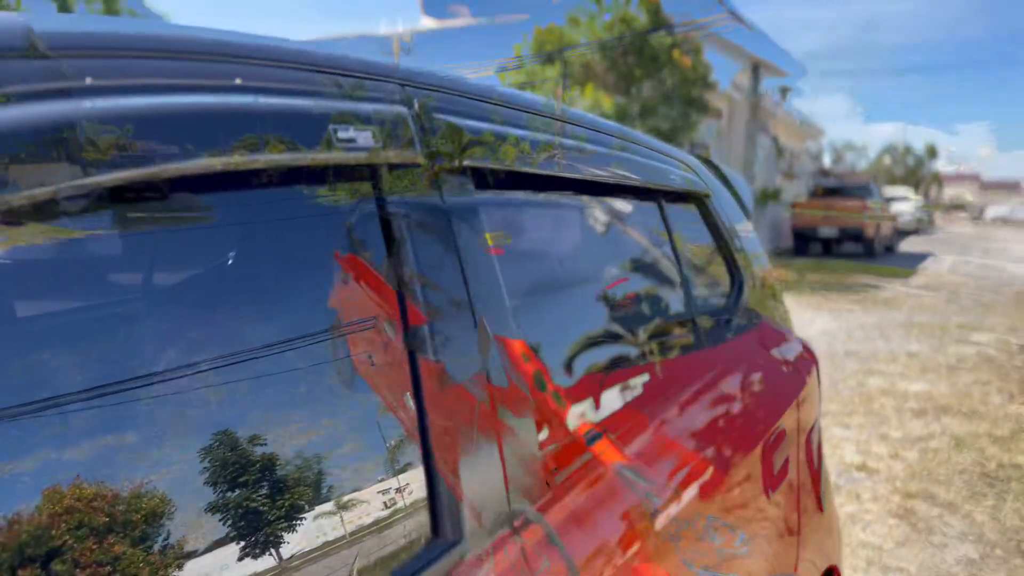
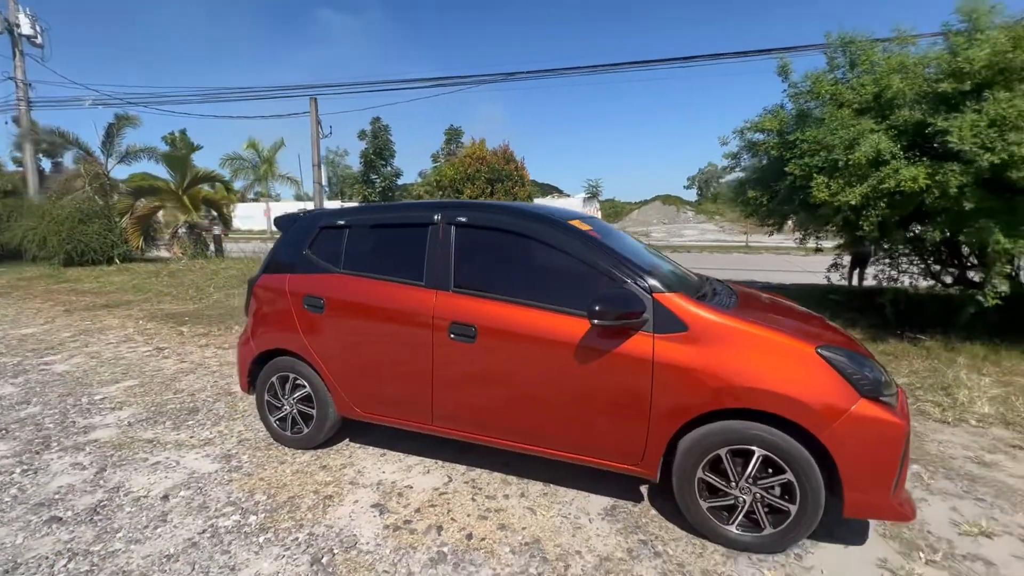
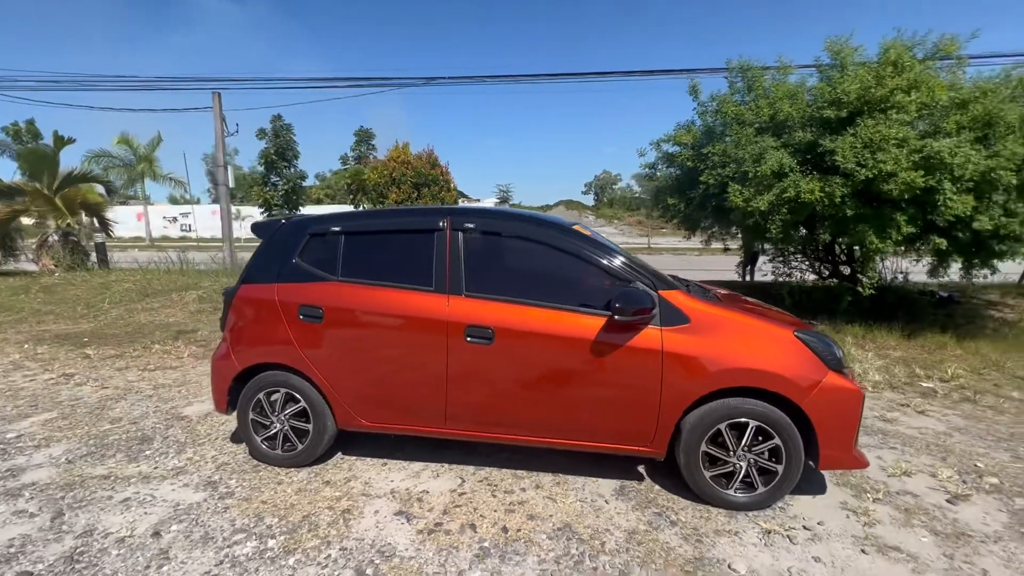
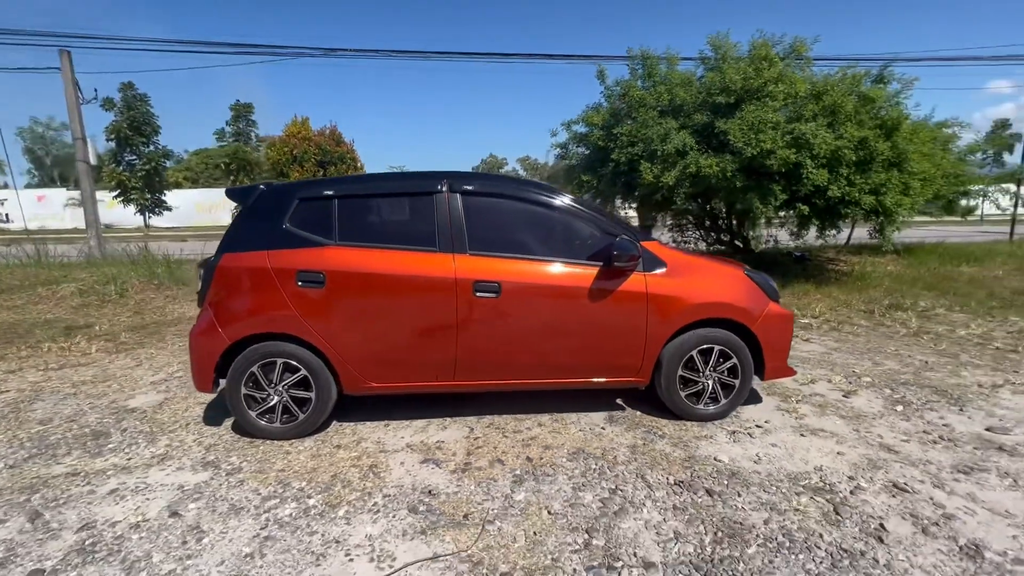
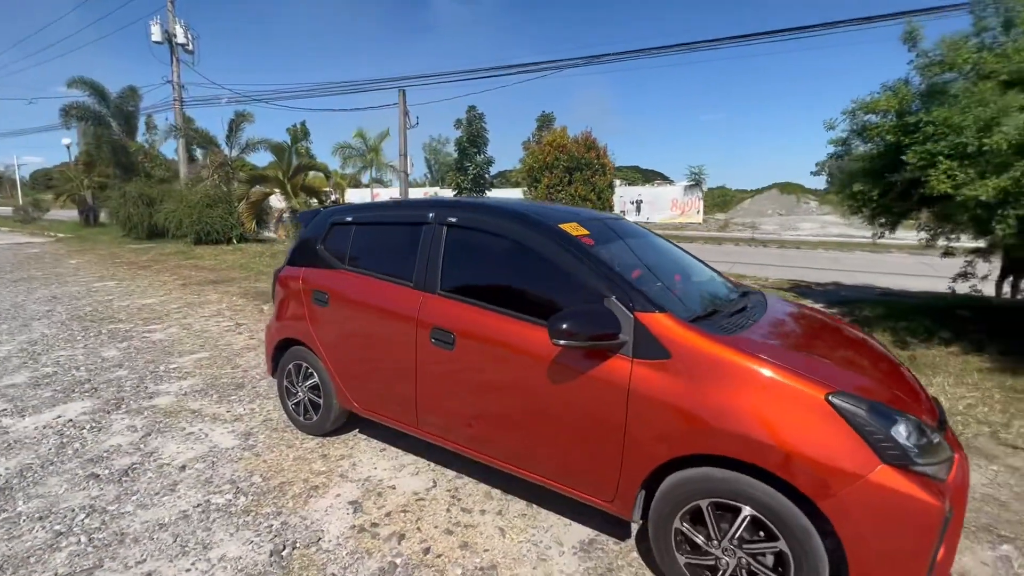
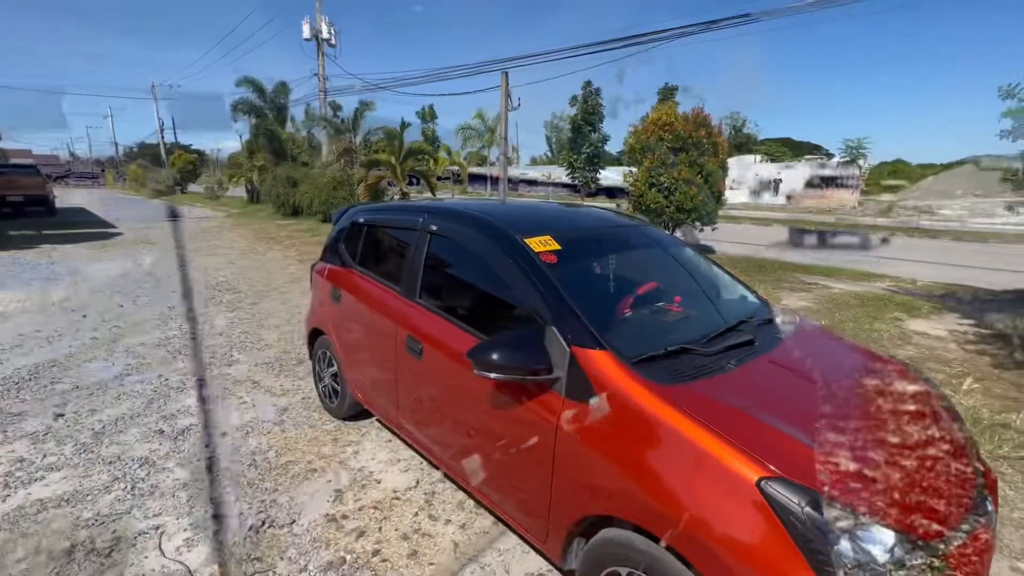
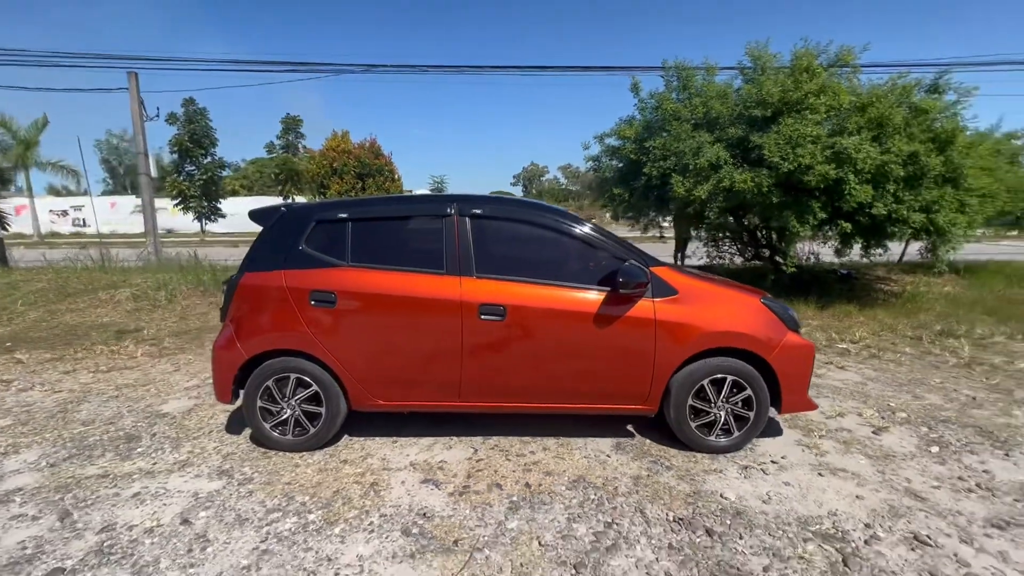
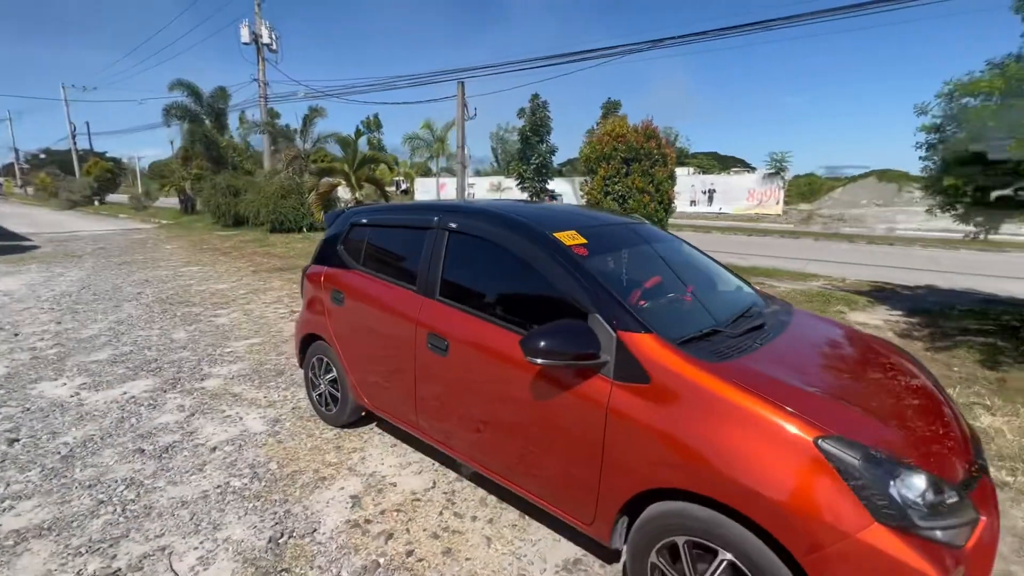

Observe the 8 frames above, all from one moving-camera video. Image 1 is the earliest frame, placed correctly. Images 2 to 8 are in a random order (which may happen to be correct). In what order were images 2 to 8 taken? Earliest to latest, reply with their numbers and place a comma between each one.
6, 8, 5, 2, 3, 7, 4
